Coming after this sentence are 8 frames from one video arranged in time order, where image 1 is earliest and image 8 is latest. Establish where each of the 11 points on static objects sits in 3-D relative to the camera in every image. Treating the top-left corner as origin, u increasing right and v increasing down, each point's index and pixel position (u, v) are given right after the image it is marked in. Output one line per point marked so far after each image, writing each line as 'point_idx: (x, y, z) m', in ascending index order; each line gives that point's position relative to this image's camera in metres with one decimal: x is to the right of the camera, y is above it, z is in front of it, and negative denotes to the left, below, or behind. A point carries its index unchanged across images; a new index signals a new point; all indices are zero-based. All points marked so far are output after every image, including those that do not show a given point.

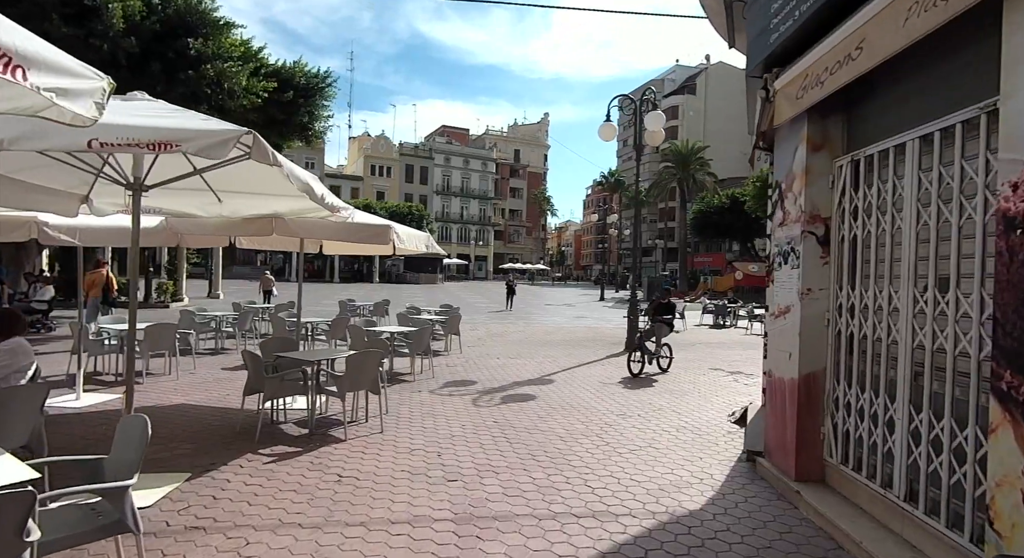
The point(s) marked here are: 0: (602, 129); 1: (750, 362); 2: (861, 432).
0: (+1.9, +3.3, +13.6) m
1: (+4.6, -1.7, +12.0) m
2: (+2.2, -0.9, +3.9) m
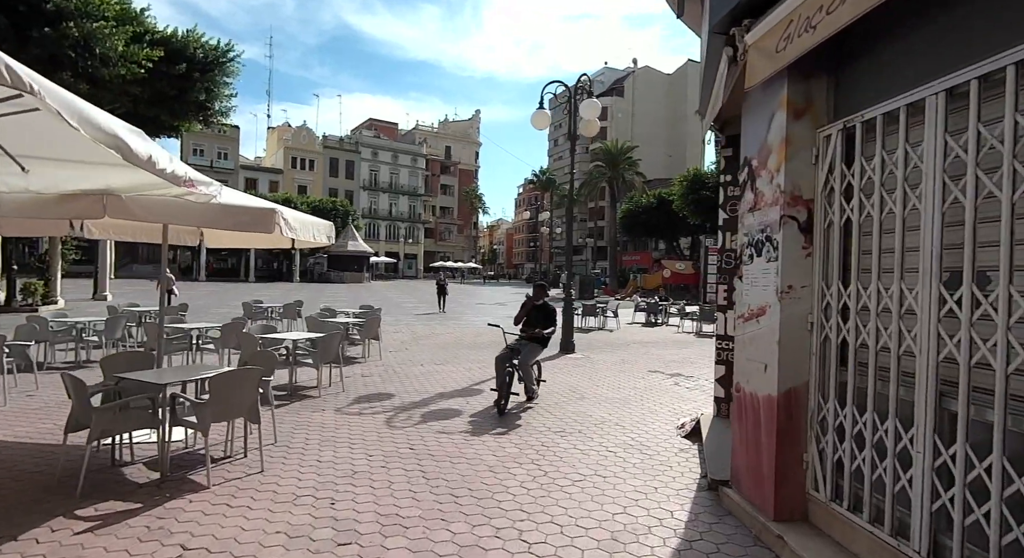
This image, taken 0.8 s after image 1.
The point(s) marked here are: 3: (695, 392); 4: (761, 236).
0: (+0.5, +3.3, +12.8) m
1: (+3.3, -1.6, +11.5) m
2: (+1.7, -0.9, +3.1) m
3: (+2.4, -1.5, +8.4) m
4: (+1.5, +0.3, +3.7) m
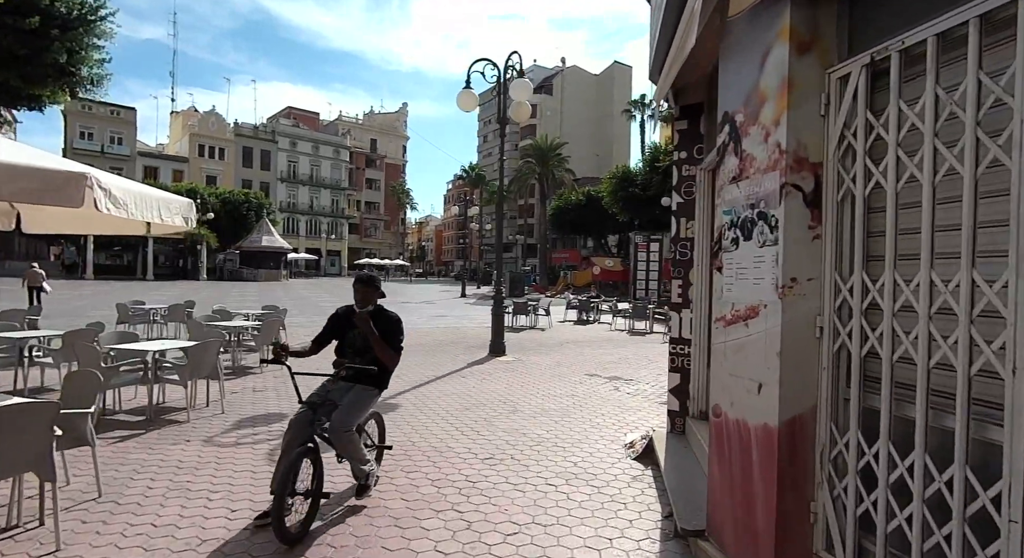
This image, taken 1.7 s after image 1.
0: (-1.0, +3.4, +11.7) m
1: (+2.0, -1.6, +10.7) m
2: (+1.4, -0.9, +2.3) m
3: (+1.5, -1.5, +7.6) m
4: (+1.1, +0.3, +2.8) m
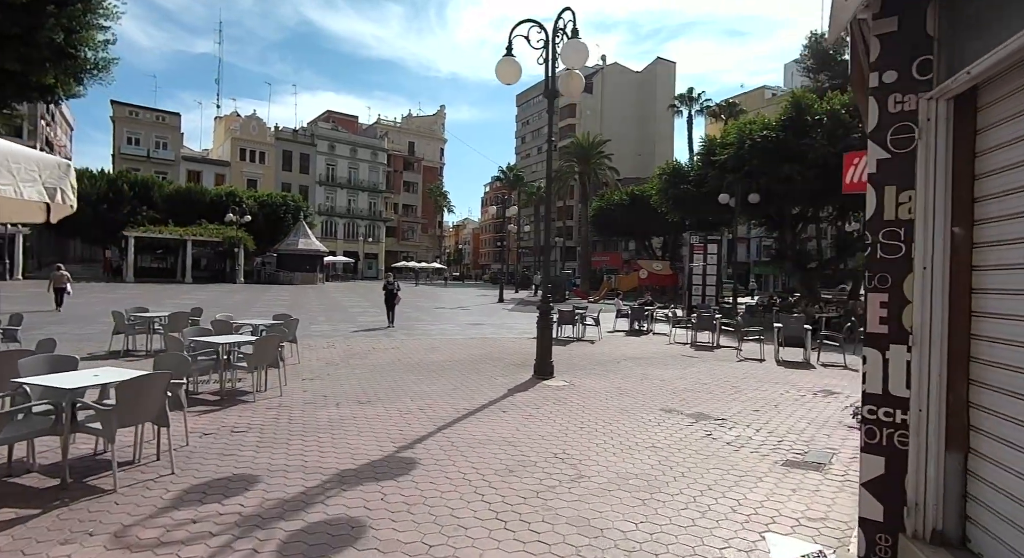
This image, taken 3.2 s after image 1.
0: (-0.2, +3.3, +9.7) m
1: (+2.7, -1.7, +8.5) m
2: (+1.6, -0.9, +0.1) m
3: (+2.0, -1.5, +5.4) m
4: (+1.3, +0.2, +0.7) m
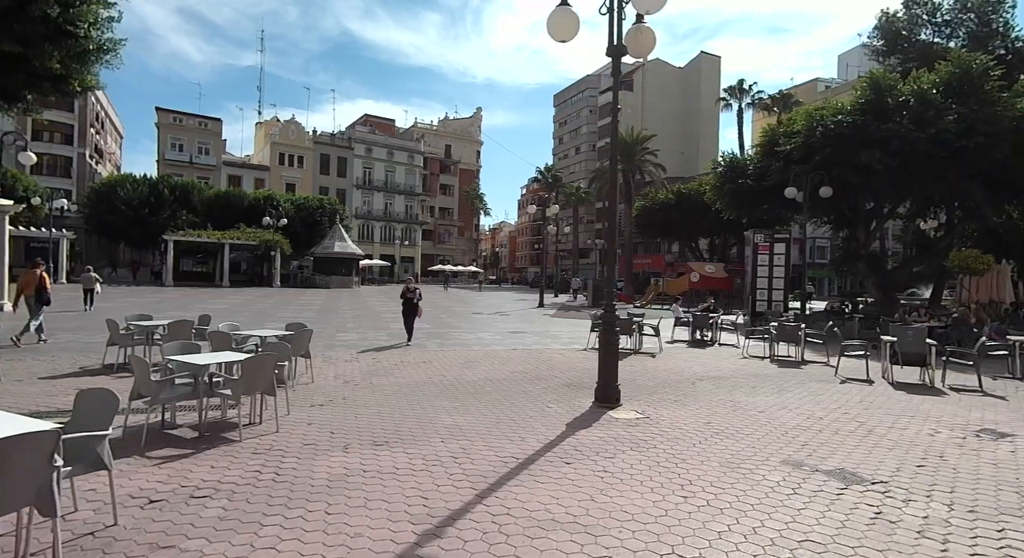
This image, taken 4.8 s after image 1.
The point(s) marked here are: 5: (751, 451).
0: (+0.5, +3.3, +7.8) m
1: (+3.3, -1.7, +6.4) m
2: (+1.7, -0.9, -1.9) m
3: (+2.5, -1.6, +3.4) m
4: (+1.5, +0.3, -1.3) m
5: (+2.3, -1.6, +6.0) m
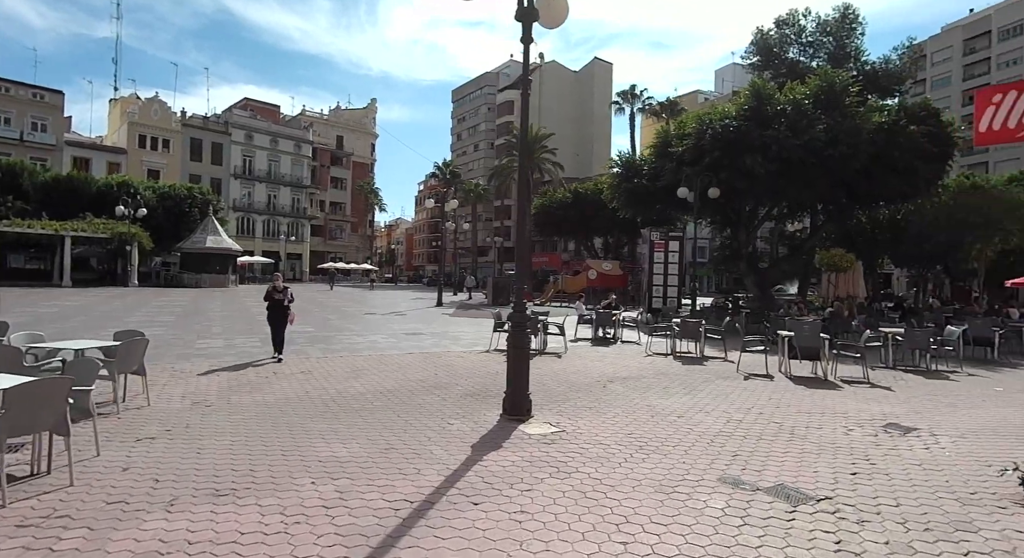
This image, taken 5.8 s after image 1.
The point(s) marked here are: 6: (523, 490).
0: (-0.6, +3.3, +6.7) m
1: (+2.4, -1.6, +5.8) m
2: (+2.2, -0.9, -2.7) m
3: (+2.1, -1.5, +2.7) m
4: (+1.8, +0.3, -2.1) m
5: (+1.4, -1.6, +5.2) m
6: (+0.1, -1.5, +4.5) m
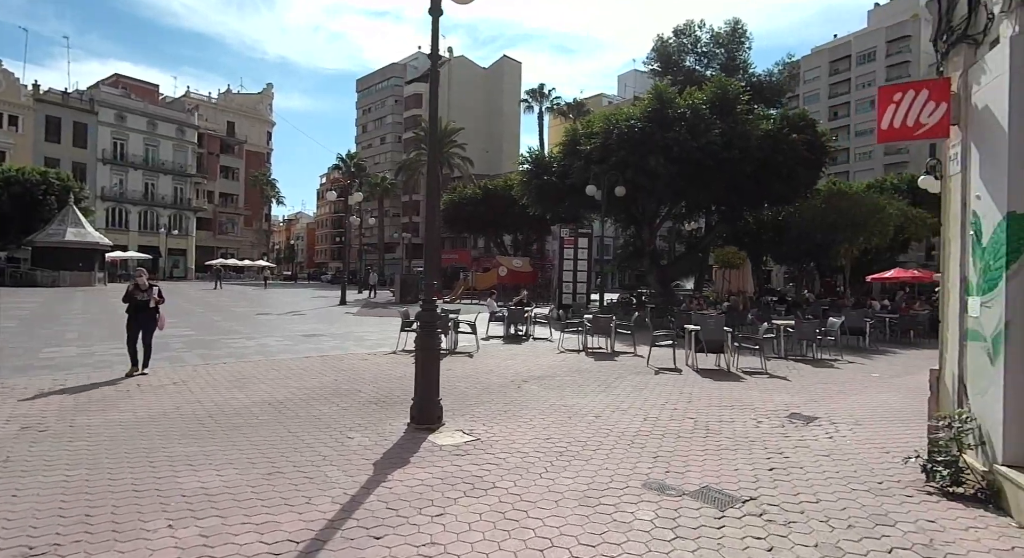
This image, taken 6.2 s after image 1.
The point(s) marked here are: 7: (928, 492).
0: (-1.5, +3.4, +6.0) m
1: (+1.6, -1.6, +5.5) m
2: (+2.6, -0.8, -2.9) m
3: (+1.7, -1.4, +2.4) m
4: (+2.2, +0.3, -2.4) m
5: (+0.7, -1.5, +4.8) m
6: (-0.5, -1.4, +3.9) m
7: (+3.8, -1.9, +5.7) m
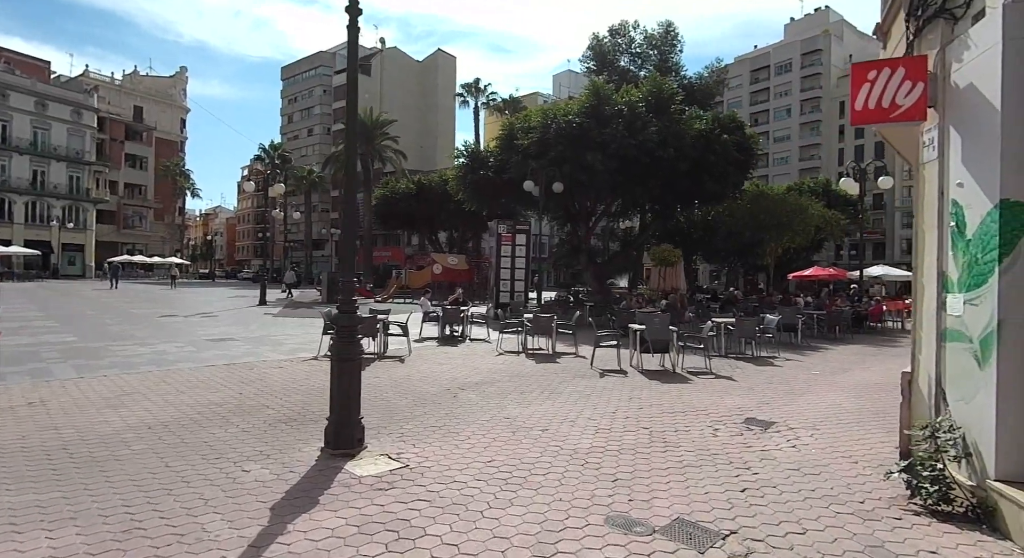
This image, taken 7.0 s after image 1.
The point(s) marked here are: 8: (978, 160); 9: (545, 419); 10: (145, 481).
0: (-2.0, +3.4, +4.9) m
1: (+1.1, -1.5, +4.8) m
2: (+3.0, -0.8, -3.5) m
3: (+1.6, -1.4, +1.6) m
4: (+2.5, +0.4, -3.1) m
5: (+0.3, -1.5, +3.9) m
6: (-0.8, -1.4, +2.9) m
7: (+3.3, -1.9, +5.1) m
8: (+3.7, +0.9, +4.9) m
9: (+0.4, -1.5, +7.3) m
10: (-2.5, -1.4, +4.3) m
